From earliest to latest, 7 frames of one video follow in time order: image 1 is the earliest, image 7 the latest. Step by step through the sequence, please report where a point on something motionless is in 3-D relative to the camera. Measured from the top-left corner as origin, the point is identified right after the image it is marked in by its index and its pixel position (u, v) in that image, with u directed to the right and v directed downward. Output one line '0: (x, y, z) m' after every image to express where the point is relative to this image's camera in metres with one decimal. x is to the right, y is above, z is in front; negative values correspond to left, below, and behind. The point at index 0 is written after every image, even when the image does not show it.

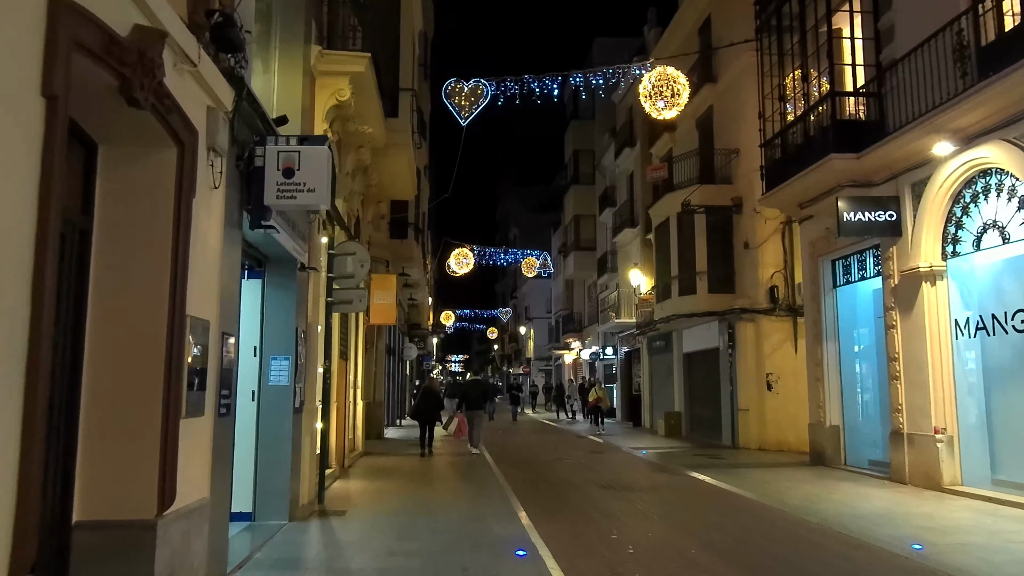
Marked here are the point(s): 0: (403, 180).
0: (-1.6, +1.6, +15.3) m
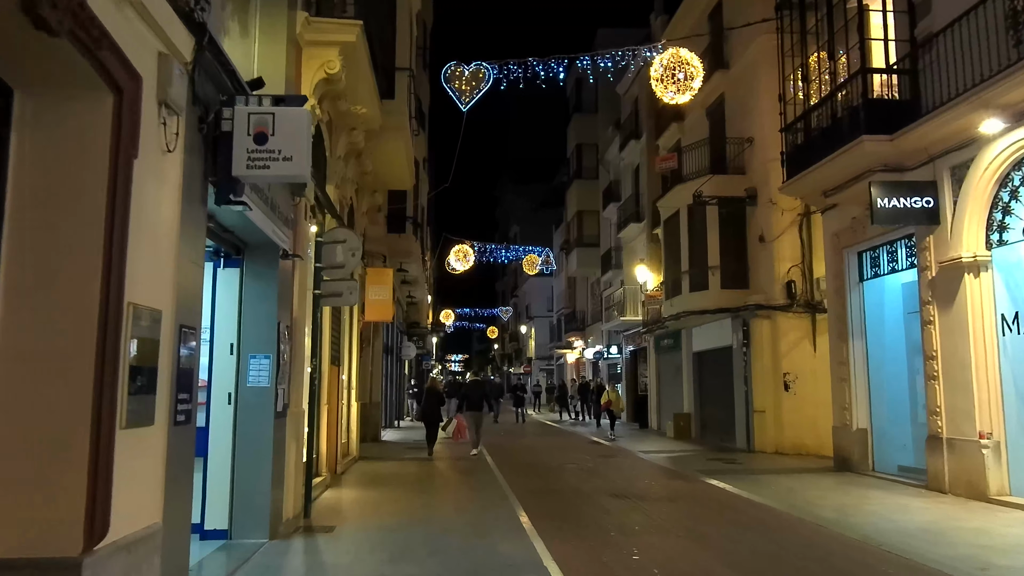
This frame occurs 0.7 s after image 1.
0: (-1.6, +1.7, +14.4) m
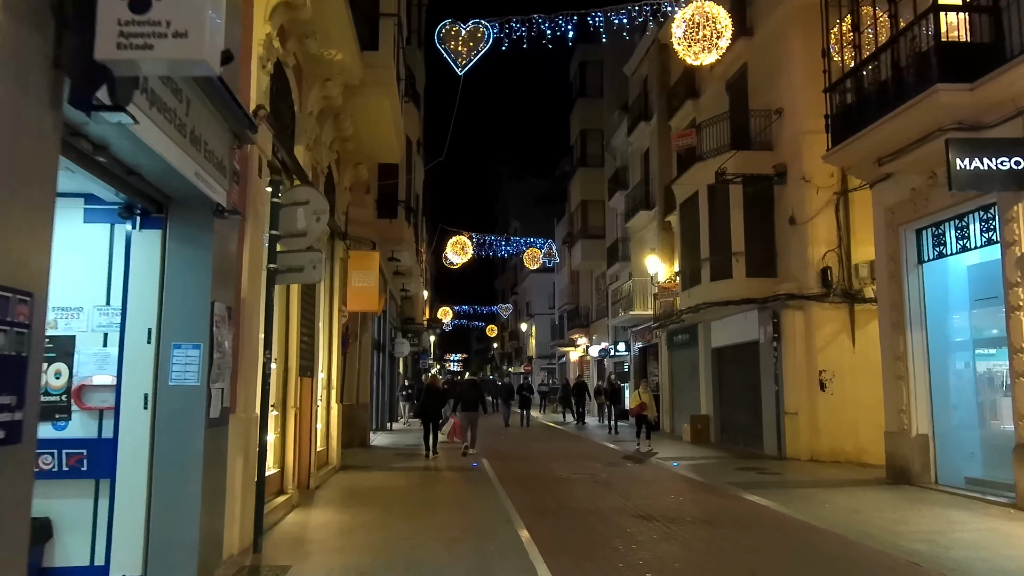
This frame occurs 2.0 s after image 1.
0: (-1.5, +1.9, +12.5) m
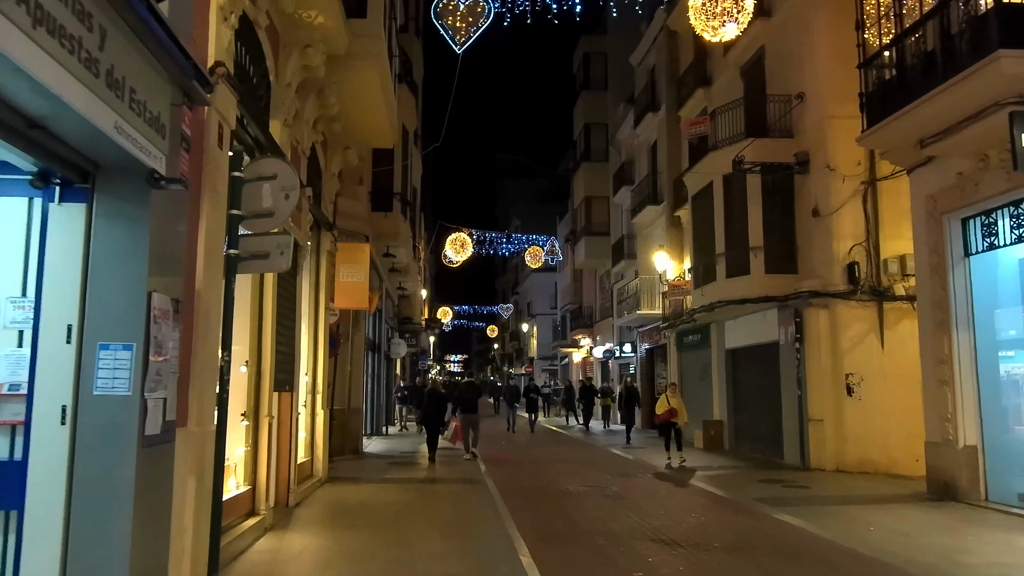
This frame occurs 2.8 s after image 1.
0: (-1.5, +1.9, +11.4) m
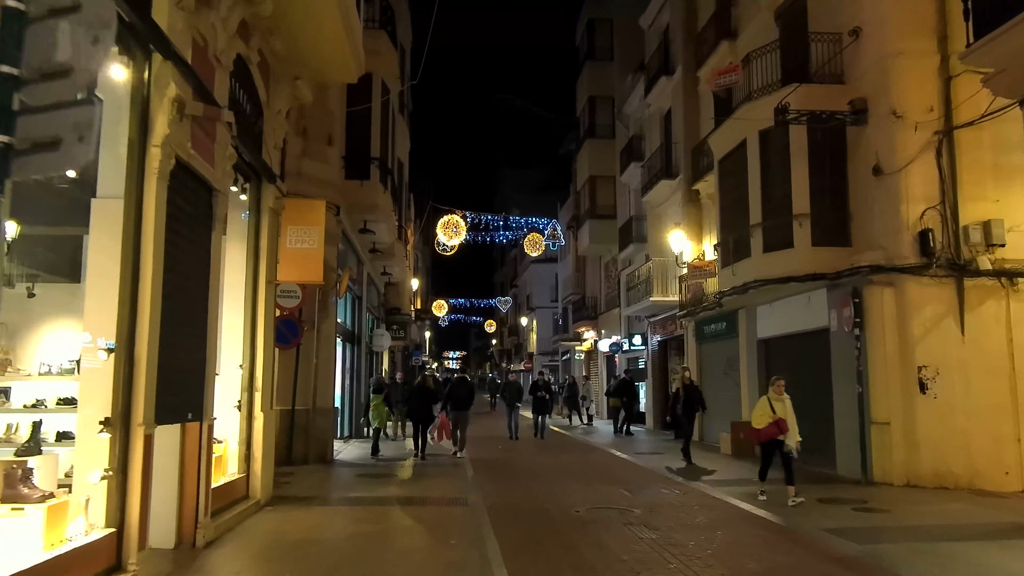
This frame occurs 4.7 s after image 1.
0: (-1.5, +2.2, +8.8) m
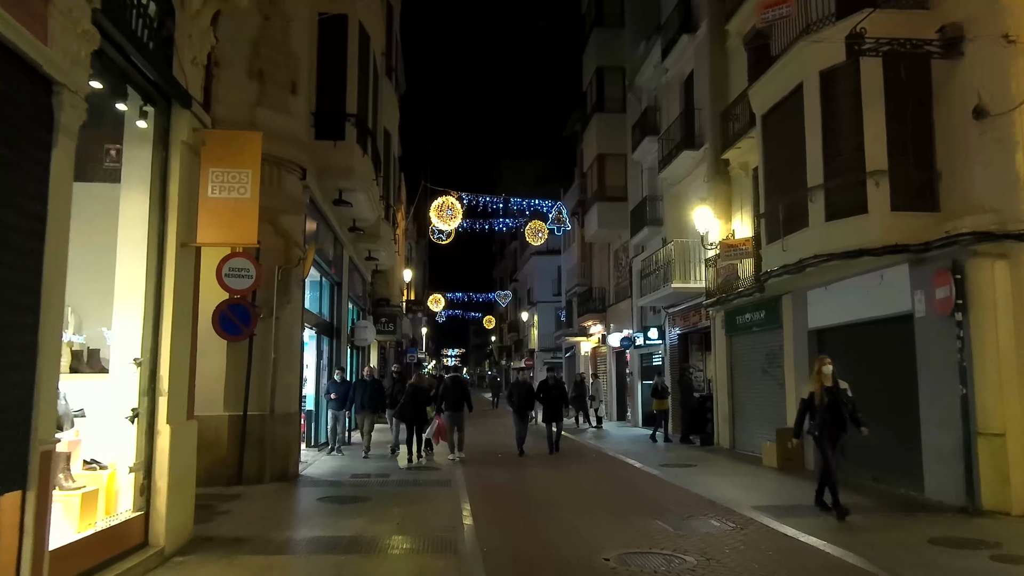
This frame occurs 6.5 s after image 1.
0: (-1.5, +2.4, +6.2) m
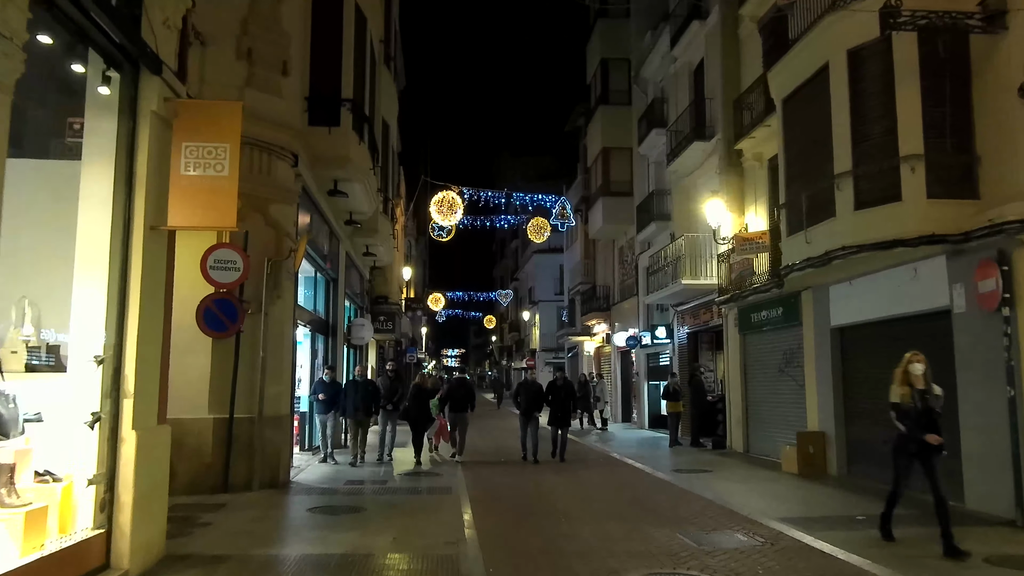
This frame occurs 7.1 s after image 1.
0: (-1.4, +2.5, +5.5) m
